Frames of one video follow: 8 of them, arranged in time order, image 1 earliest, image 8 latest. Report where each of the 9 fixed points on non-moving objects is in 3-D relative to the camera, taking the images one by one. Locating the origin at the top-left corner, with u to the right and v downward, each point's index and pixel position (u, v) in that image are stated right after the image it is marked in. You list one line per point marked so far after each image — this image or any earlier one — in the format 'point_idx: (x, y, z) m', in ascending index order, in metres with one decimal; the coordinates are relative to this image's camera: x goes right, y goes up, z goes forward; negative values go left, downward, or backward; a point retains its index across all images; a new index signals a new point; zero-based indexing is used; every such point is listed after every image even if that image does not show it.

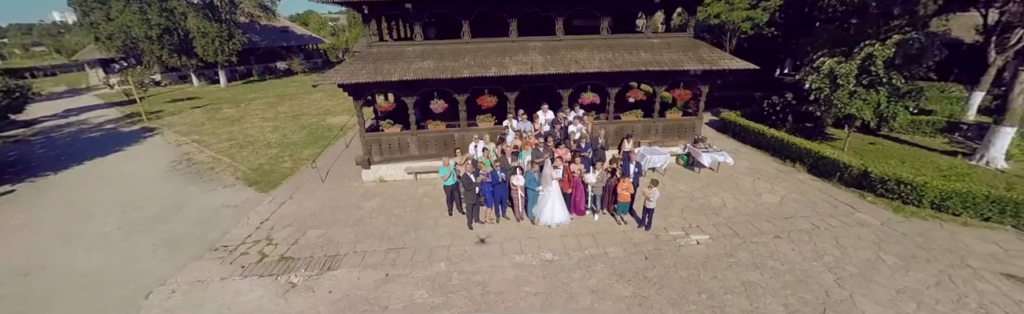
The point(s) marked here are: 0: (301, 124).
0: (-11.7, +1.8, +18.8) m
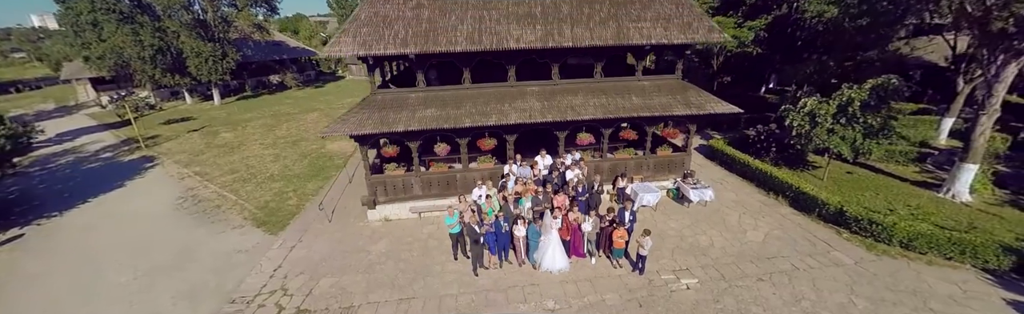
0: (-11.9, +0.3, +19.1) m
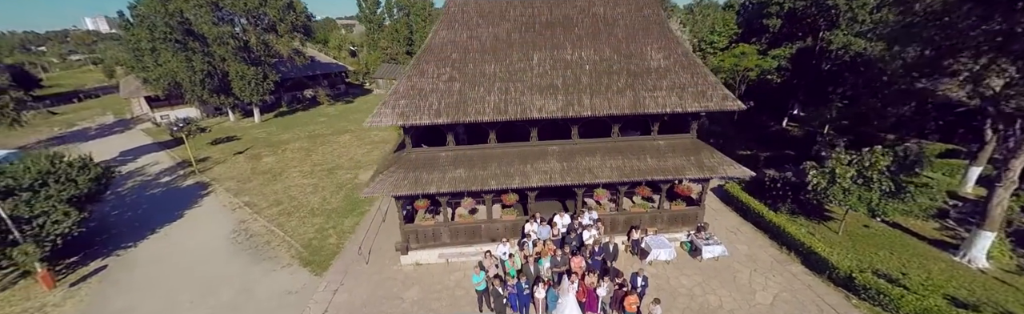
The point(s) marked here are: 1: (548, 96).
0: (-10.7, -1.5, +20.7) m
1: (+1.2, +2.1, +11.3) m
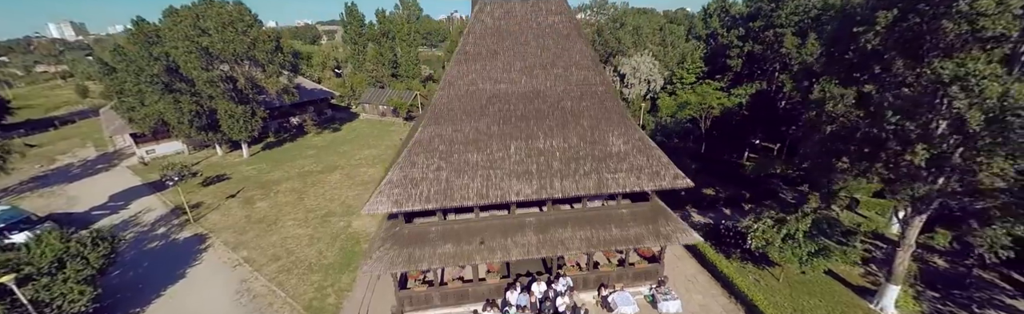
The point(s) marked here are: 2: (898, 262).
0: (-11.7, -4.8, +21.9) m
1: (+0.5, -0.9, +13.0) m
2: (+15.3, -4.2, +13.5) m
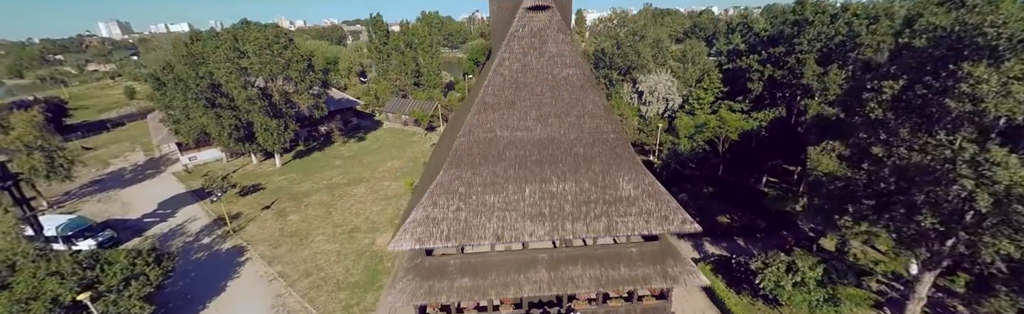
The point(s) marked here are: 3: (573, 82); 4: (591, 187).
0: (-10.7, -6.3, +23.4) m
1: (+1.0, -2.7, +13.9) m
2: (+15.8, -6.2, +13.6) m
3: (+2.5, +3.0, +13.8) m
4: (+3.3, -1.2, +14.2) m
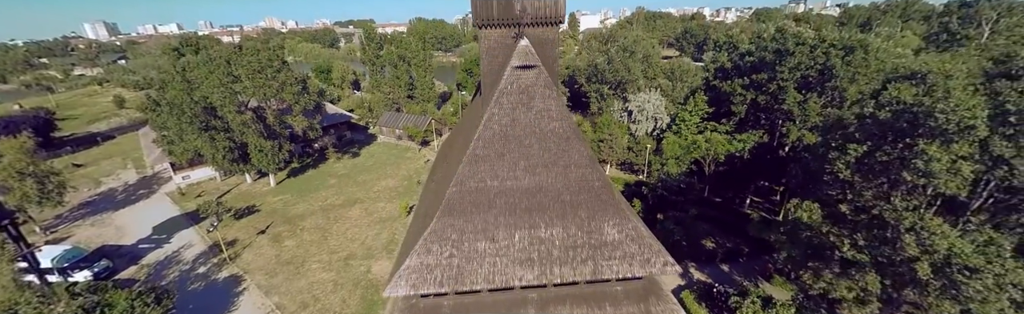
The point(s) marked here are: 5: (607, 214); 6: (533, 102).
0: (-11.2, -8.4, +23.9) m
1: (+0.6, -4.7, +14.5) m
2: (+15.4, -8.2, +14.5) m
3: (+2.0, +1.0, +14.5) m
4: (+2.8, -3.3, +14.9) m
5: (+4.2, -2.5, +15.0) m
6: (+0.9, +2.3, +14.3) m
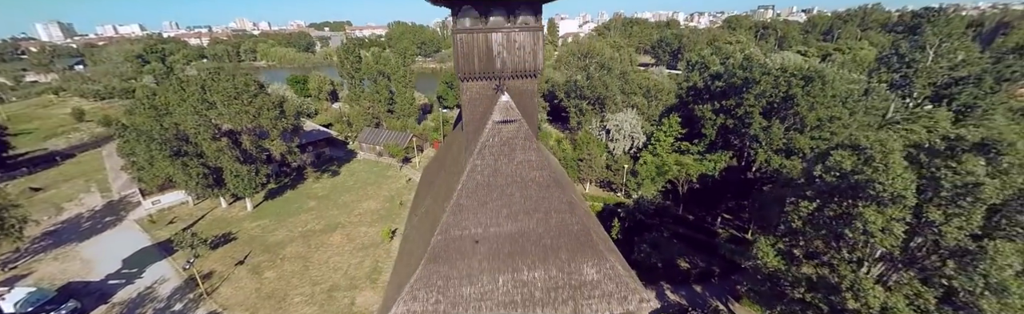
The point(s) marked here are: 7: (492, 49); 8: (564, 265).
0: (-12.3, -10.7, +23.9) m
1: (-0.1, -6.9, +15.2) m
2: (+14.7, -10.1, +15.8) m
3: (+1.2, -1.1, +15.2) m
4: (+2.1, -5.4, +15.6) m
5: (+3.4, -4.6, +15.8) m
6: (+0.1, +0.2, +15.0) m
7: (-0.9, +4.7, +14.7) m
8: (+2.4, -5.0, +15.6) m
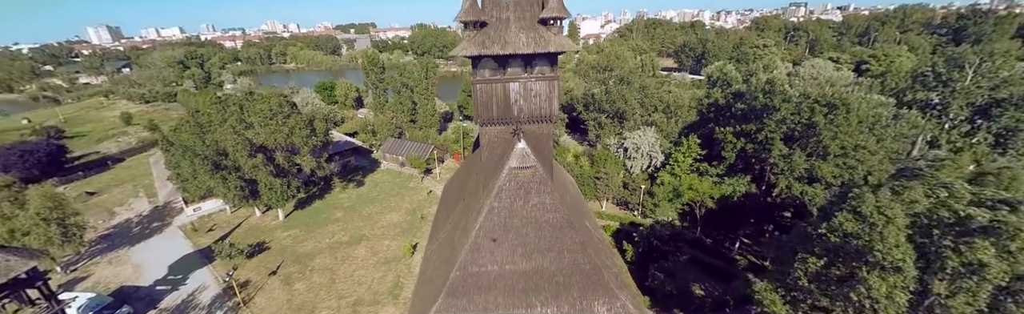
0: (-11.3, -12.5, +25.3) m
1: (+0.5, -8.8, +15.9) m
2: (+15.3, -12.2, +15.8) m
3: (+1.9, -3.1, +15.8) m
4: (+2.8, -7.3, +16.2) m
5: (+4.1, -6.5, +16.3) m
6: (+0.8, -1.8, +15.7) m
7: (-0.1, +2.7, +15.4) m
8: (+3.1, -7.0, +16.2) m
